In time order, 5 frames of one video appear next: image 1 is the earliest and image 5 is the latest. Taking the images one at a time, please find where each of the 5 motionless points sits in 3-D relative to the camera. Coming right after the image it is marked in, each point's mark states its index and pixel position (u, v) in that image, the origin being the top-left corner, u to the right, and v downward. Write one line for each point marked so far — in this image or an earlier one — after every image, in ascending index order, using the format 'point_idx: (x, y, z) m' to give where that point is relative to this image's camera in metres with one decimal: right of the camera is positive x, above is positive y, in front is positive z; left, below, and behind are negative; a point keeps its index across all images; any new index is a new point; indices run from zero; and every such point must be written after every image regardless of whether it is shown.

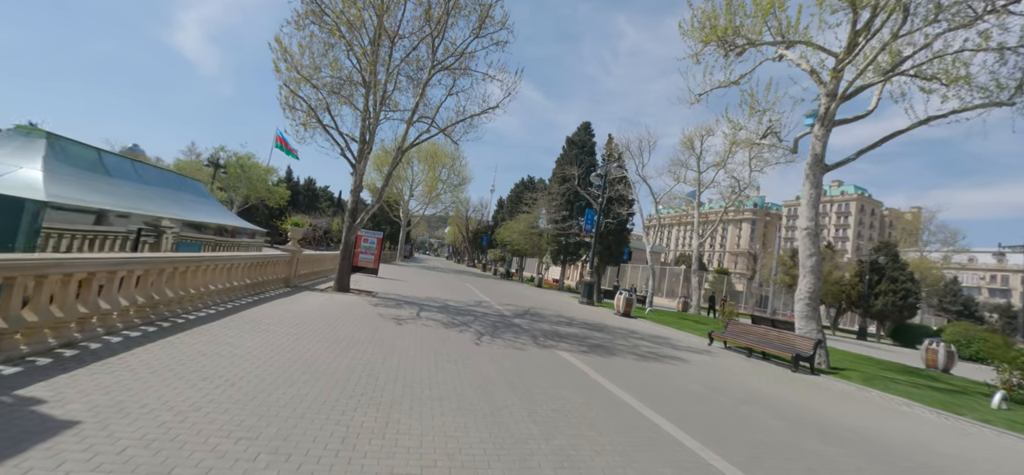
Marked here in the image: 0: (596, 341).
0: (+2.2, -2.7, +10.9) m
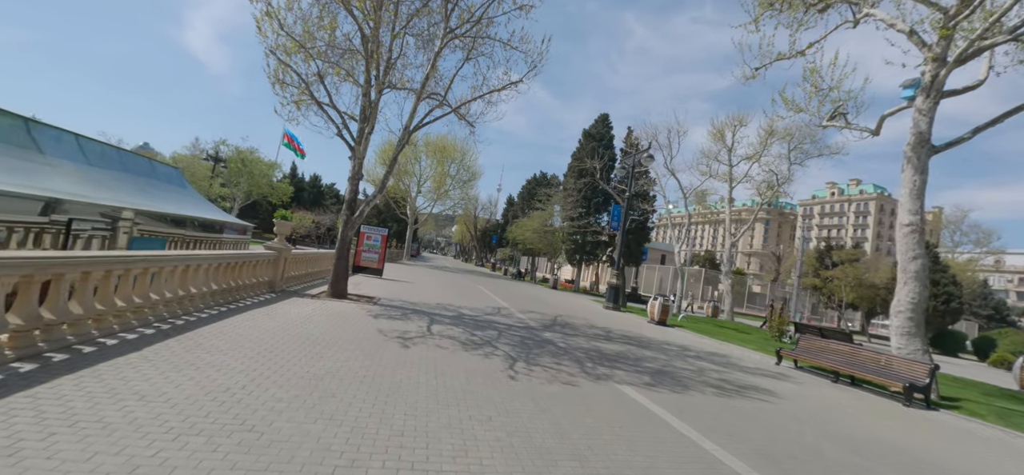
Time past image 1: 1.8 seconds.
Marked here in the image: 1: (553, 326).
0: (+2.9, -2.6, +8.6) m
1: (+1.1, -2.5, +11.7) m
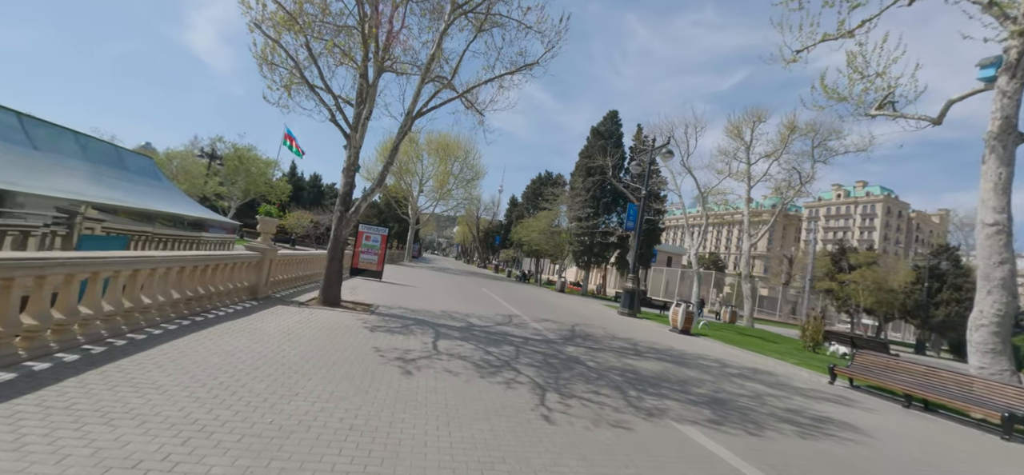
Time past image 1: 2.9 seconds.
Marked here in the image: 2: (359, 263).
0: (+3.3, -2.6, +7.2) m
1: (+1.5, -2.5, +10.3) m
2: (-7.2, -1.2, +19.7) m
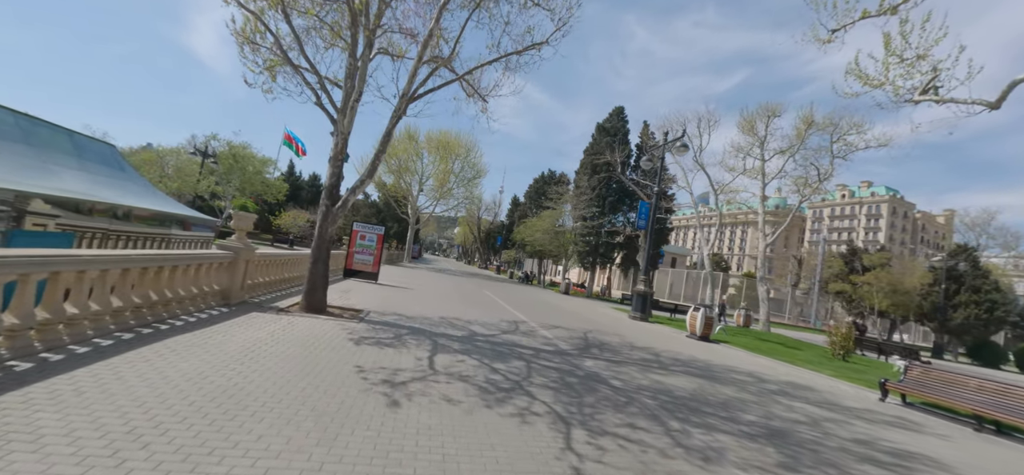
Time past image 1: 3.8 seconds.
0: (+3.5, -2.5, +6.1) m
1: (+1.7, -2.4, +9.1) m
2: (-7.0, -1.2, +18.6) m
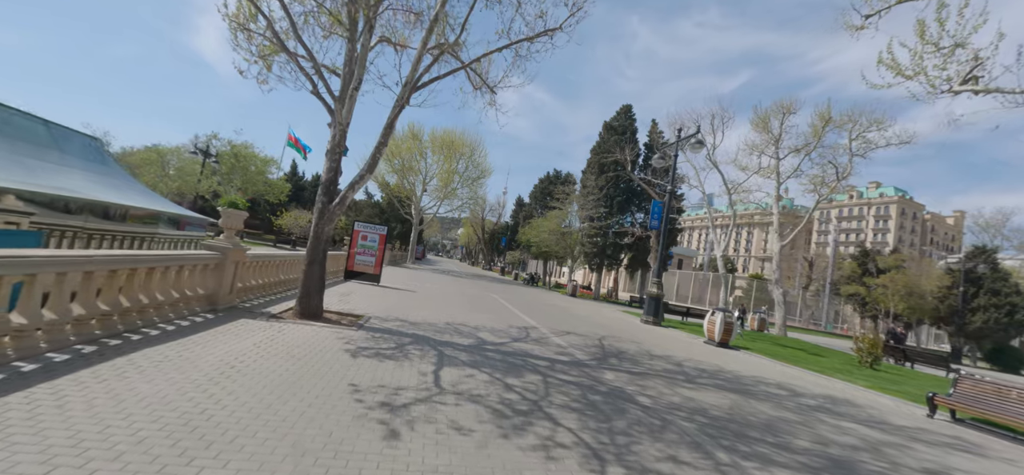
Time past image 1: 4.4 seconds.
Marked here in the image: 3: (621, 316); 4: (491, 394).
0: (+3.7, -2.5, +5.3) m
1: (+1.9, -2.4, +8.4) m
2: (-6.7, -1.2, +17.9) m
3: (+5.0, -3.6, +19.2) m
4: (-0.3, -1.9, +5.1) m
